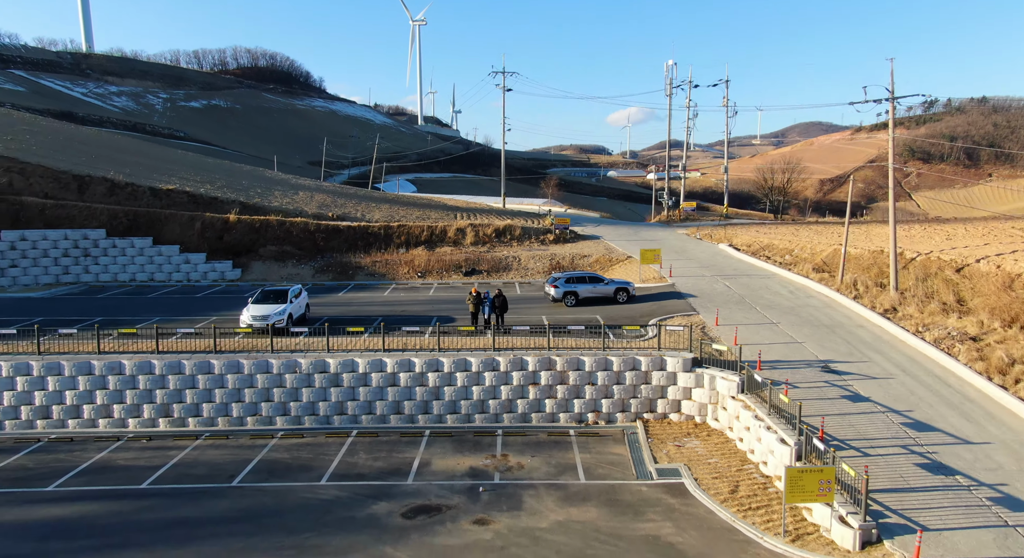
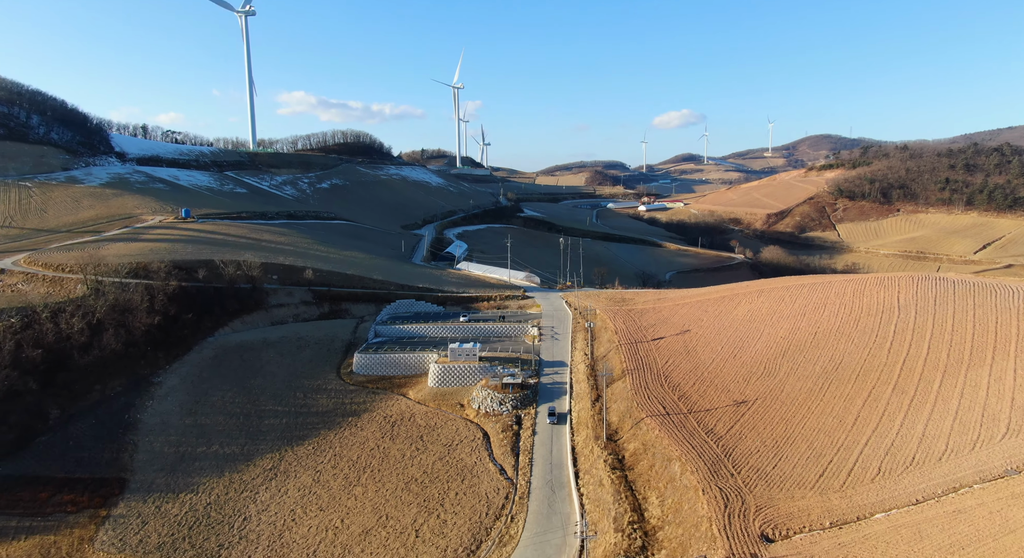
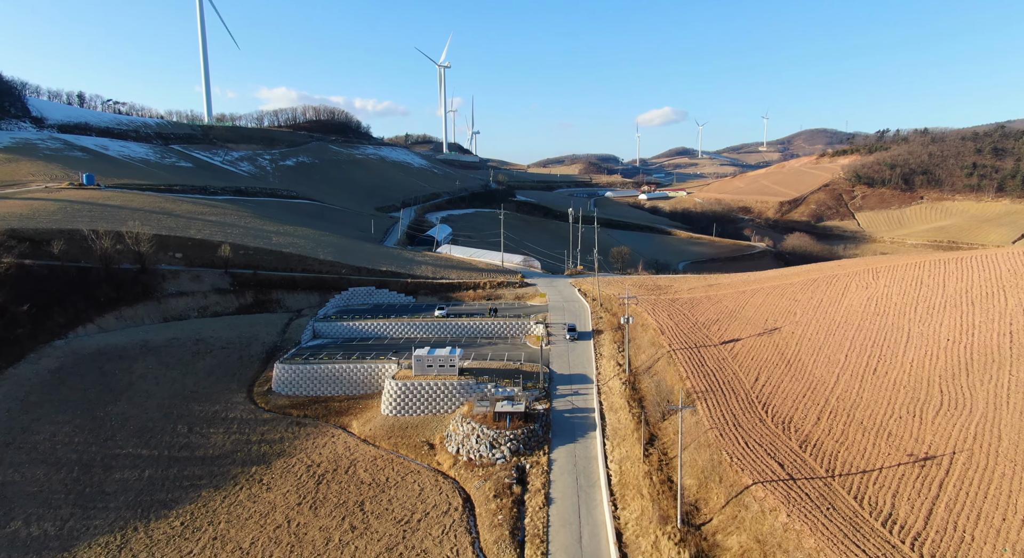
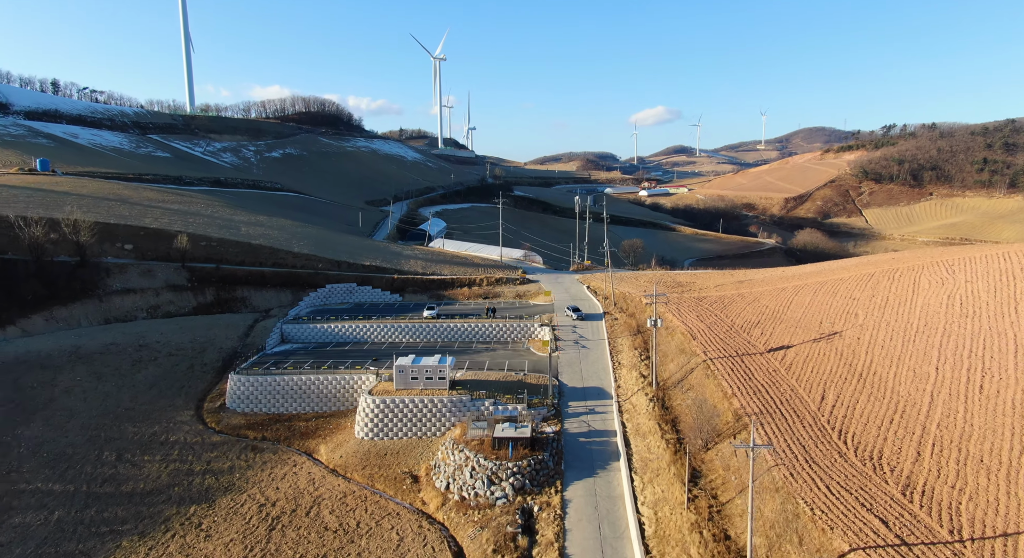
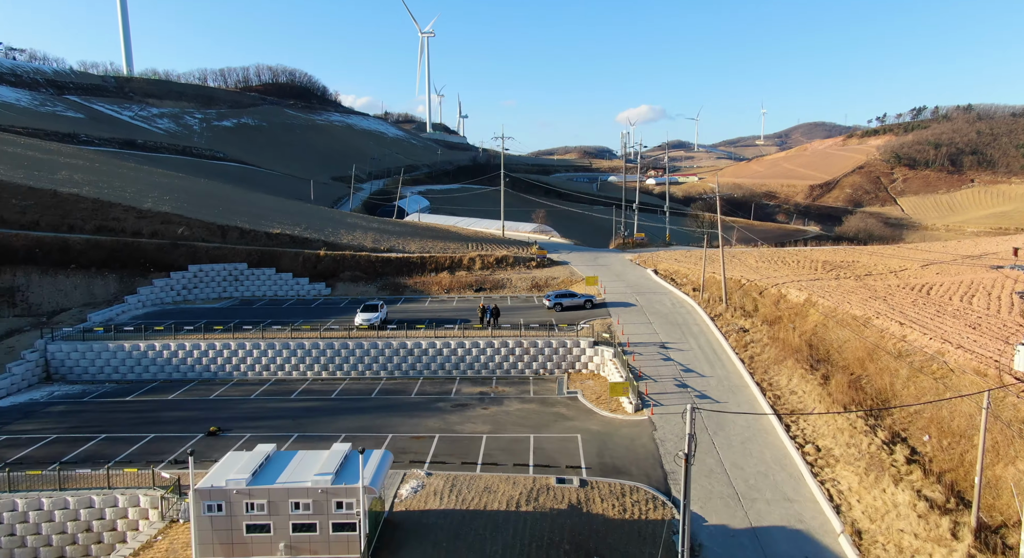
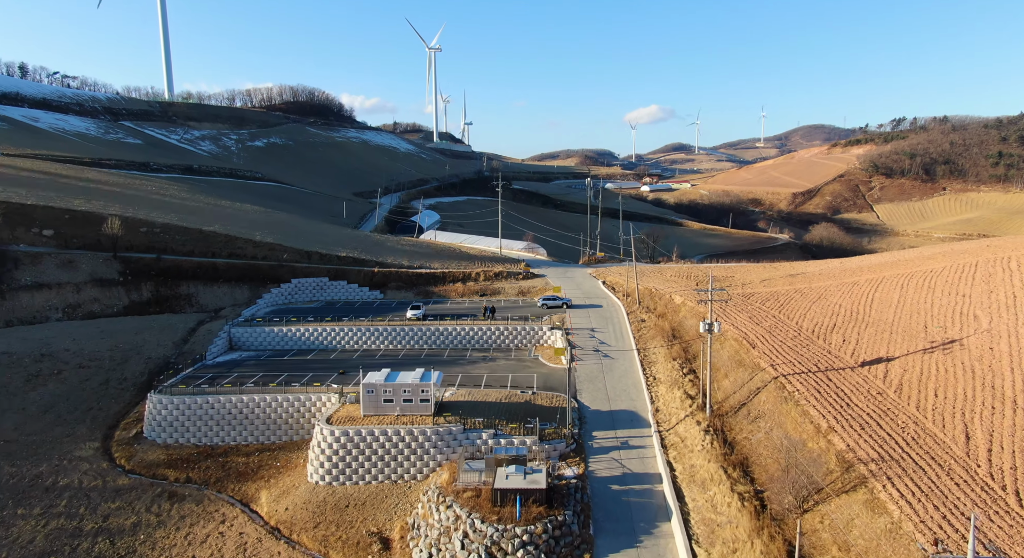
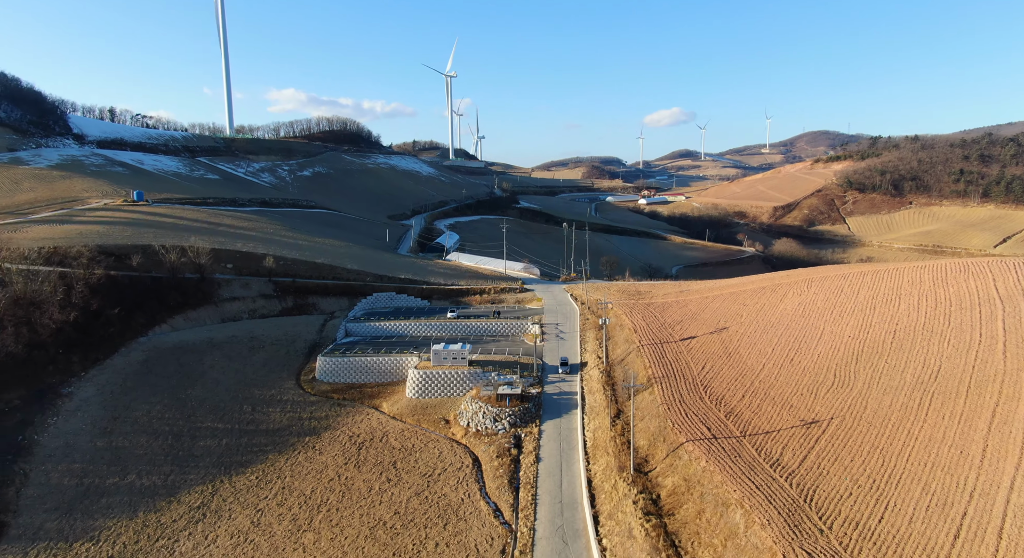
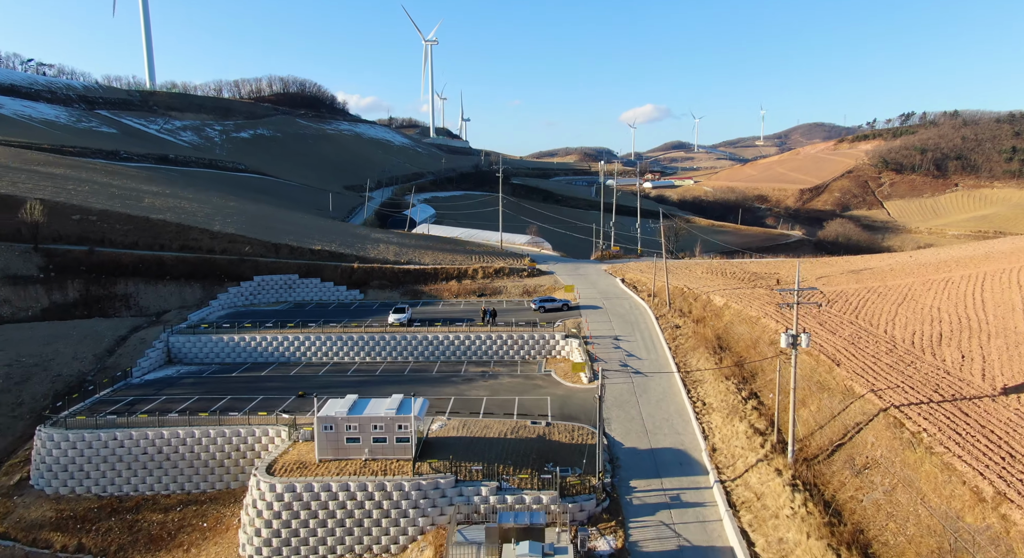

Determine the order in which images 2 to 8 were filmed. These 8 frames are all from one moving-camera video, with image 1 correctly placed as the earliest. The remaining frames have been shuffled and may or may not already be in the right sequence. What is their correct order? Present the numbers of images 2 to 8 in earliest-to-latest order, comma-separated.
5, 8, 6, 4, 3, 7, 2
